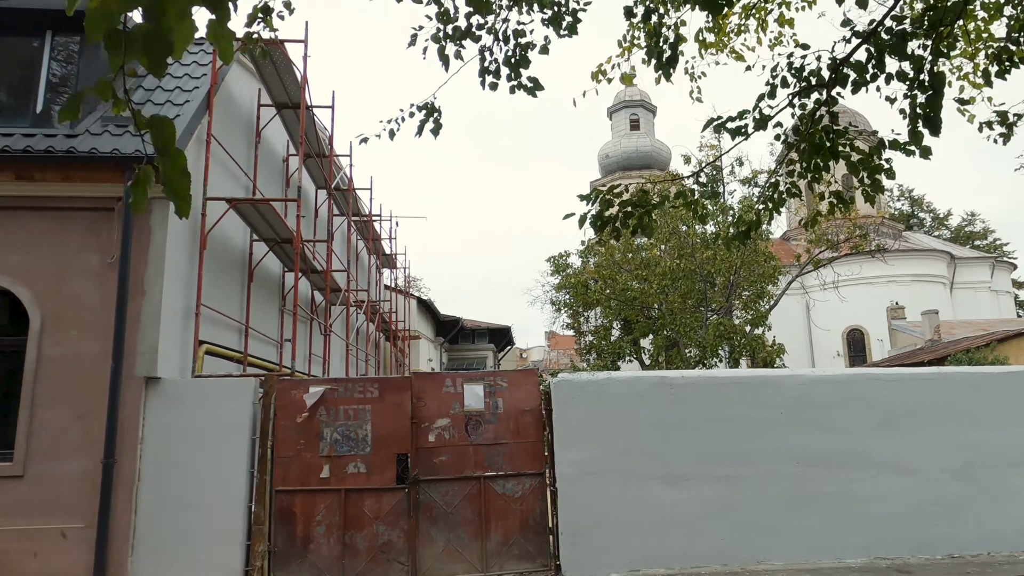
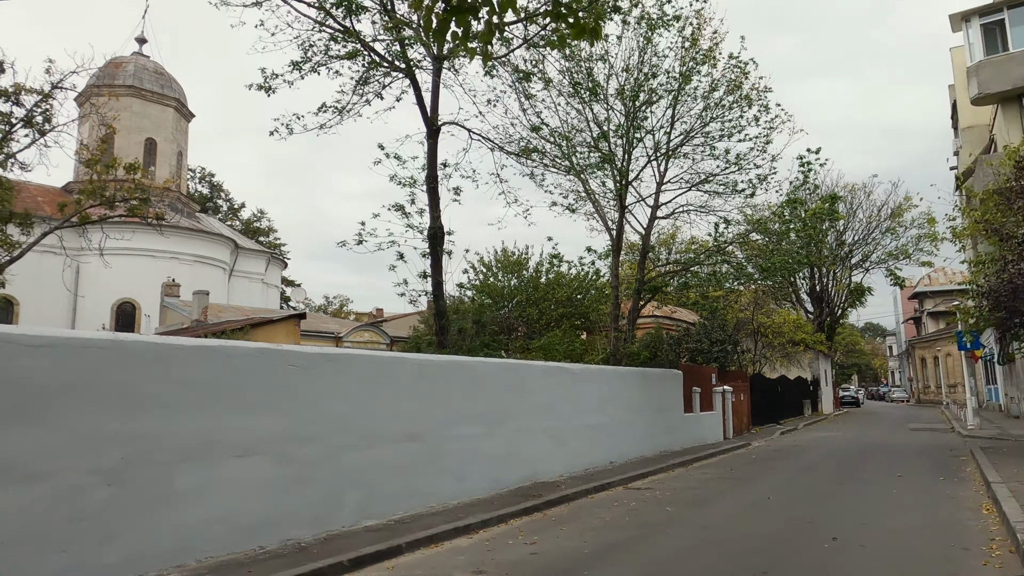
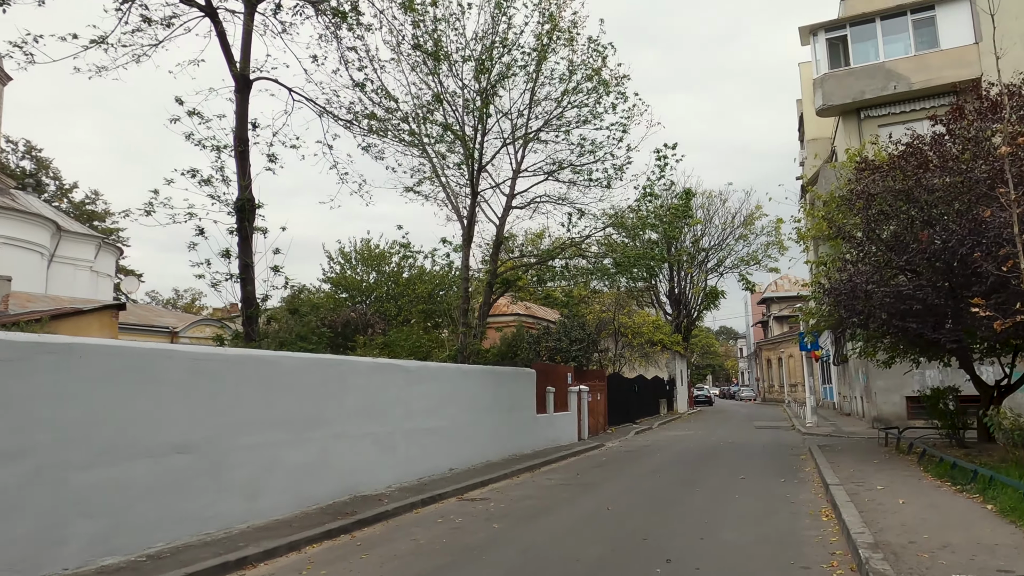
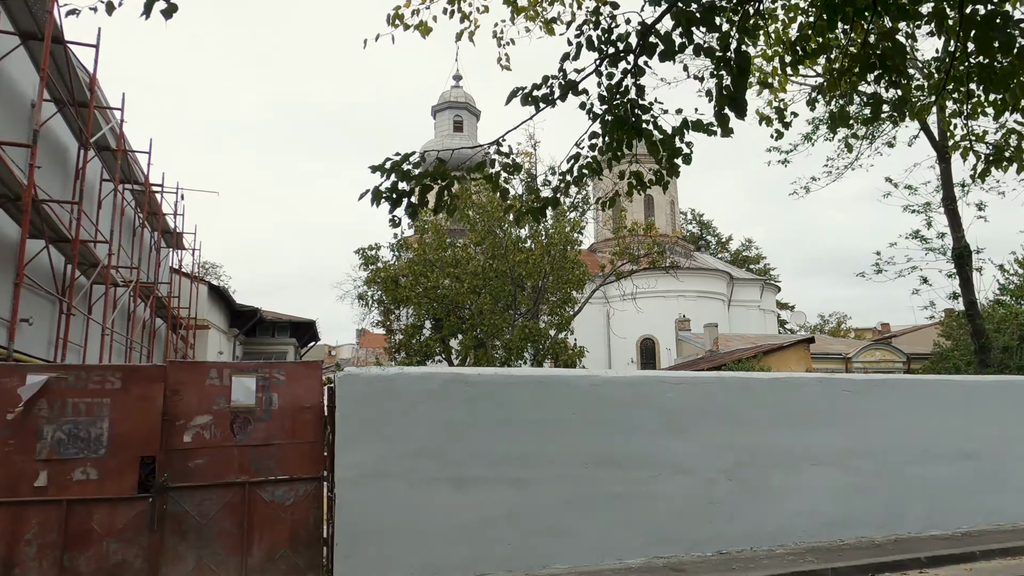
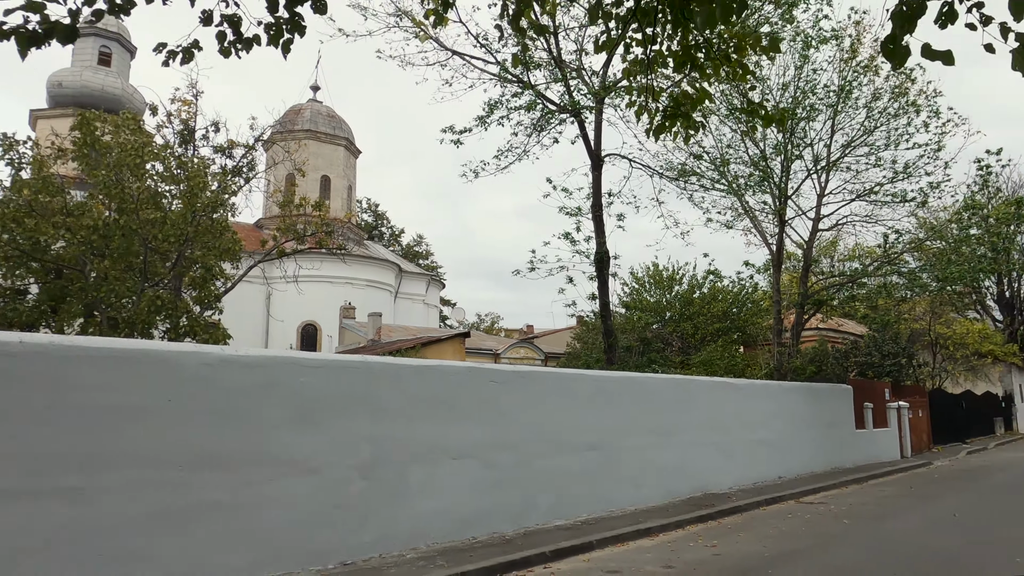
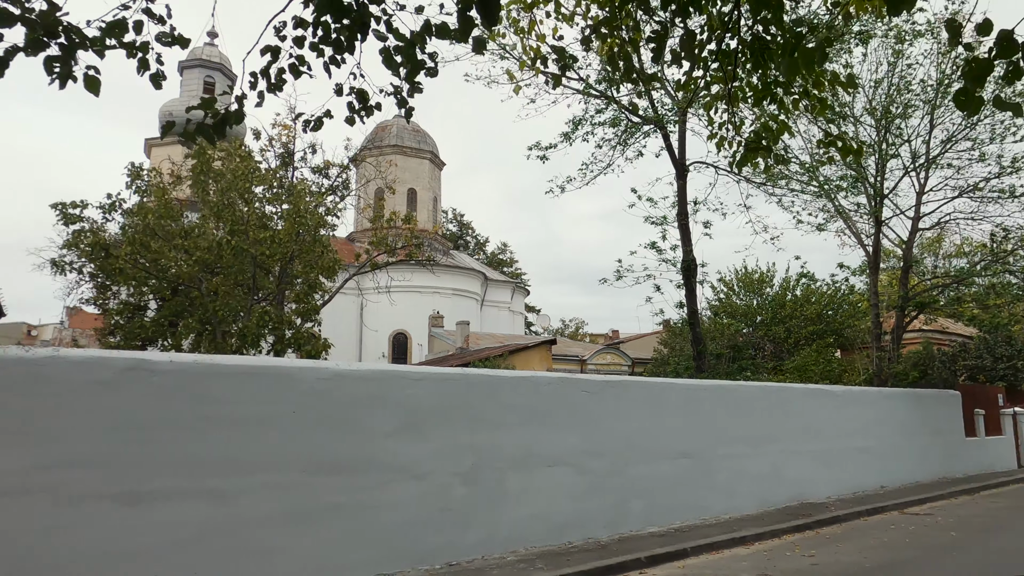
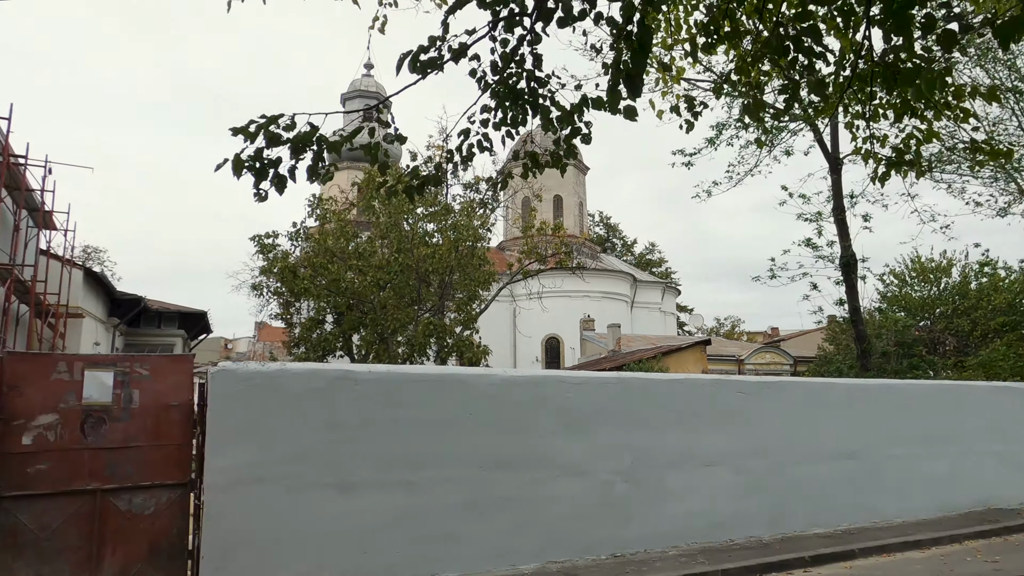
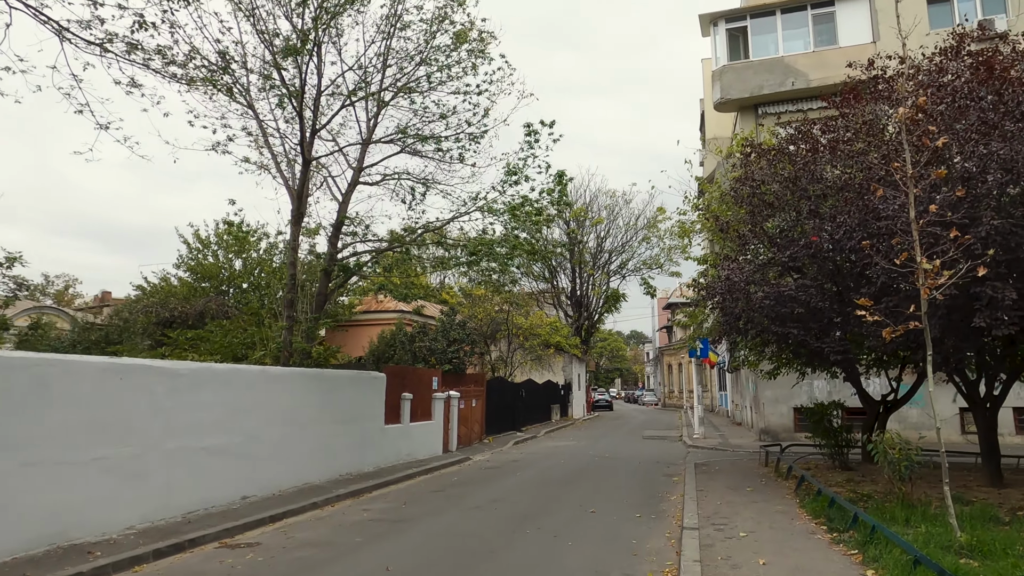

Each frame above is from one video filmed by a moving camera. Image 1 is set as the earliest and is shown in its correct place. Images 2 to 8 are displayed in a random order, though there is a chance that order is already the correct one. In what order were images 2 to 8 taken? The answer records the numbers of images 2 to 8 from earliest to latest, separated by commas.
4, 7, 6, 5, 2, 3, 8
